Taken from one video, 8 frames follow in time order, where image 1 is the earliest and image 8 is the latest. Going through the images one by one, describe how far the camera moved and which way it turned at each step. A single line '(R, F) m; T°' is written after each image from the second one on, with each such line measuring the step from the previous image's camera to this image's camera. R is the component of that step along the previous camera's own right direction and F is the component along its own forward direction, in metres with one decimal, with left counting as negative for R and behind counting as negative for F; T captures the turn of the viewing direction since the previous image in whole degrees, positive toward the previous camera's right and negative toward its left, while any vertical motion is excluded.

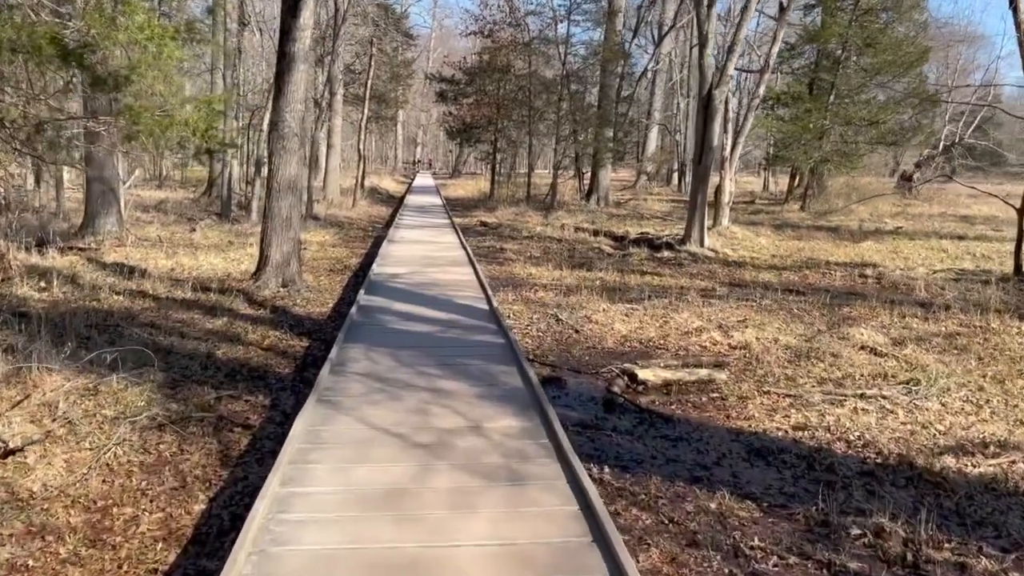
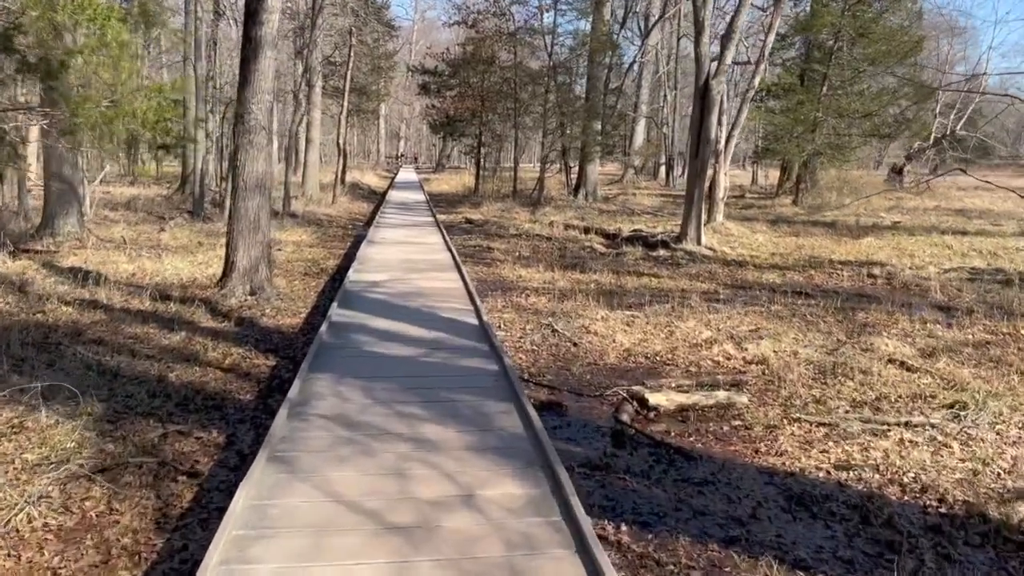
(0.0, +0.7) m; +1°
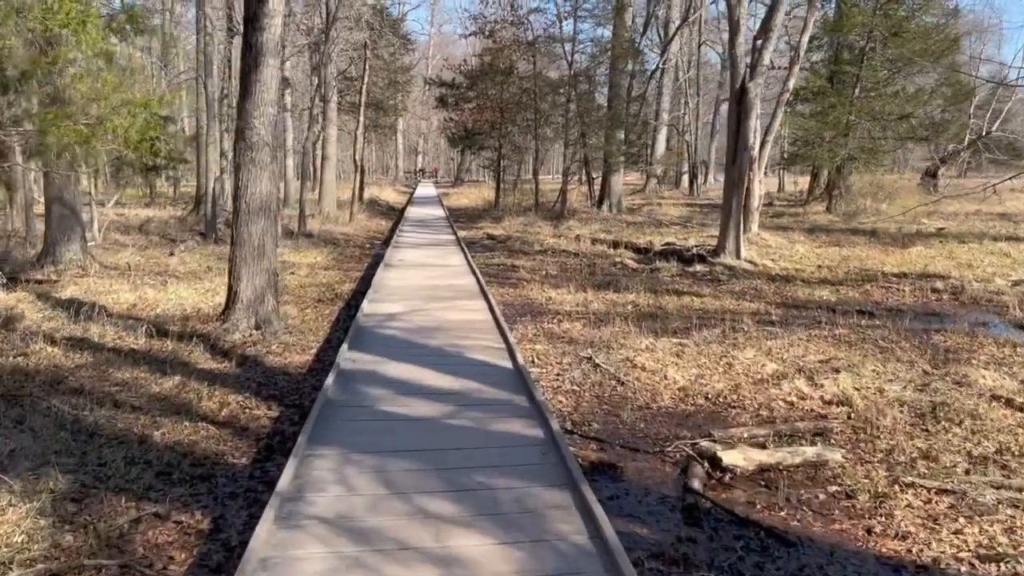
(-0.1, +0.8) m; -1°
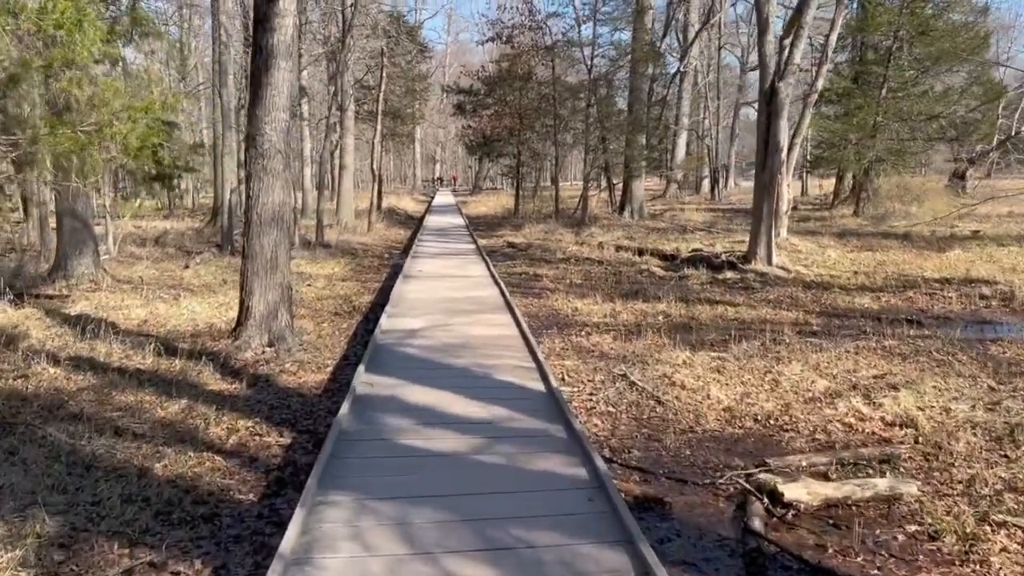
(-0.1, +0.4) m; -1°
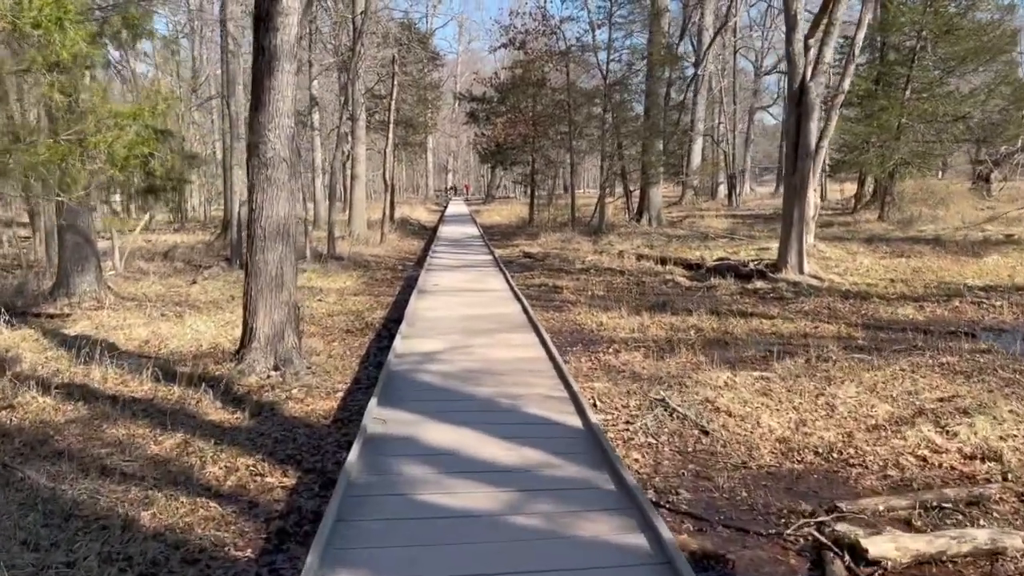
(-0.1, +0.5) m; -1°
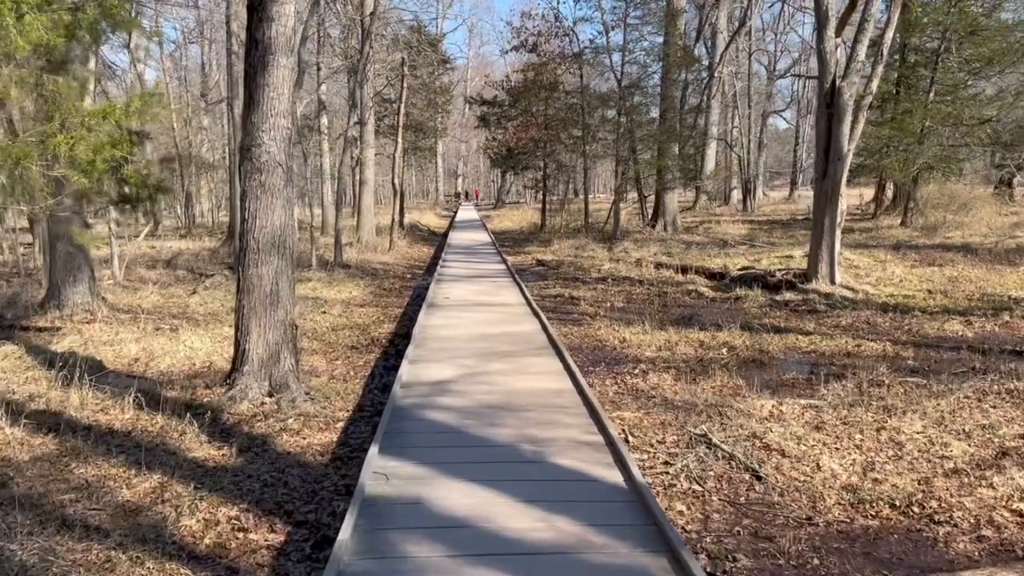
(-0.1, +0.6) m; -1°
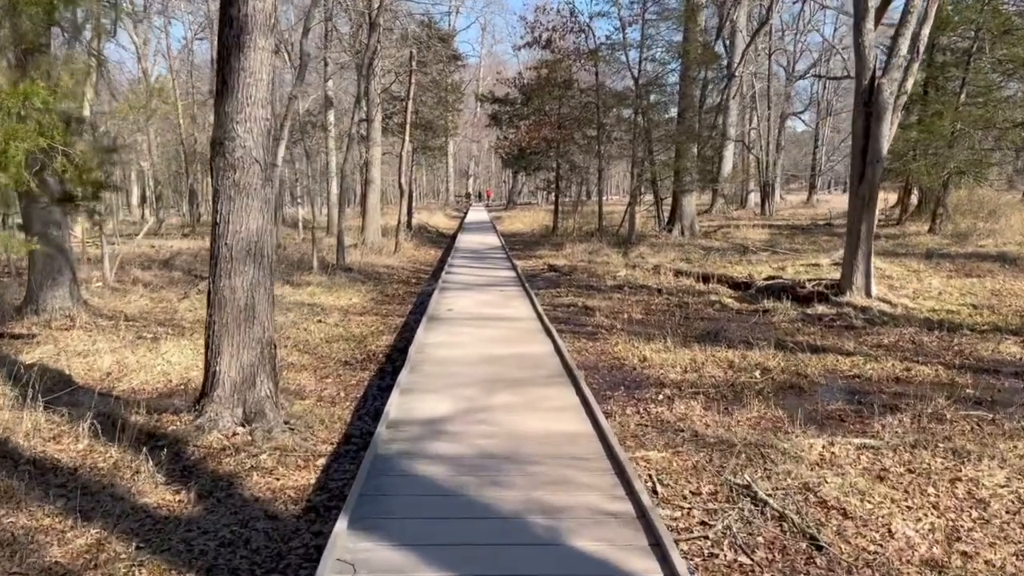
(0.0, +0.7) m; -1°
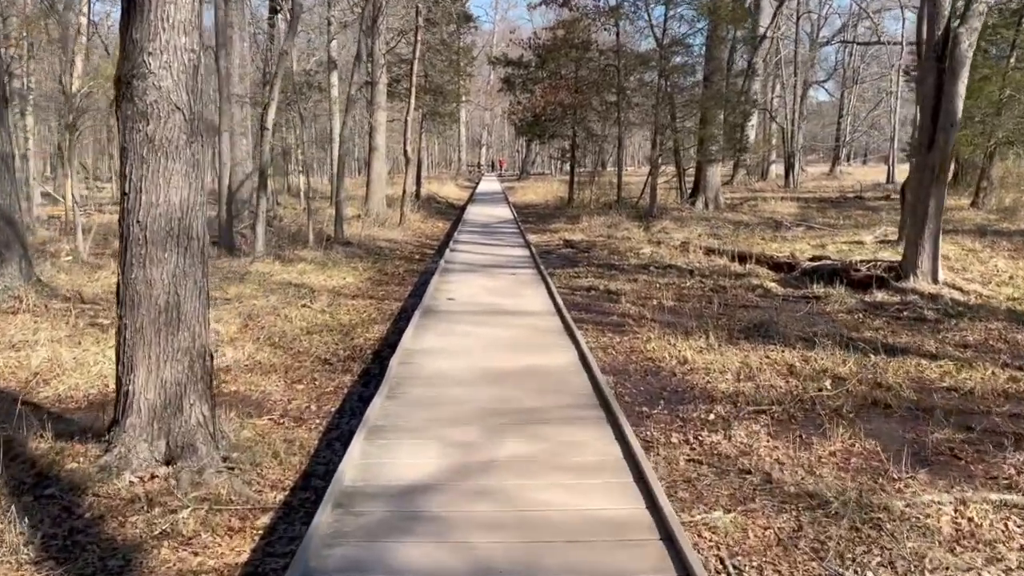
(0.0, +1.3) m; -1°
